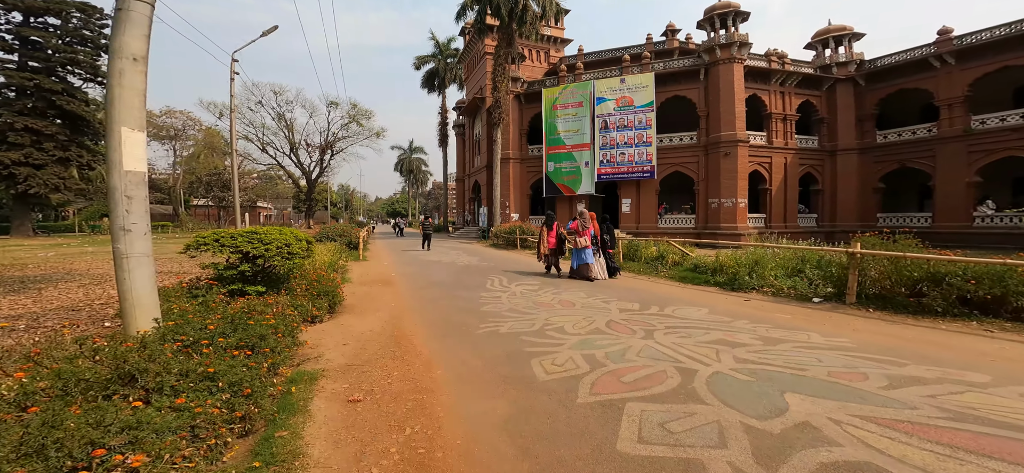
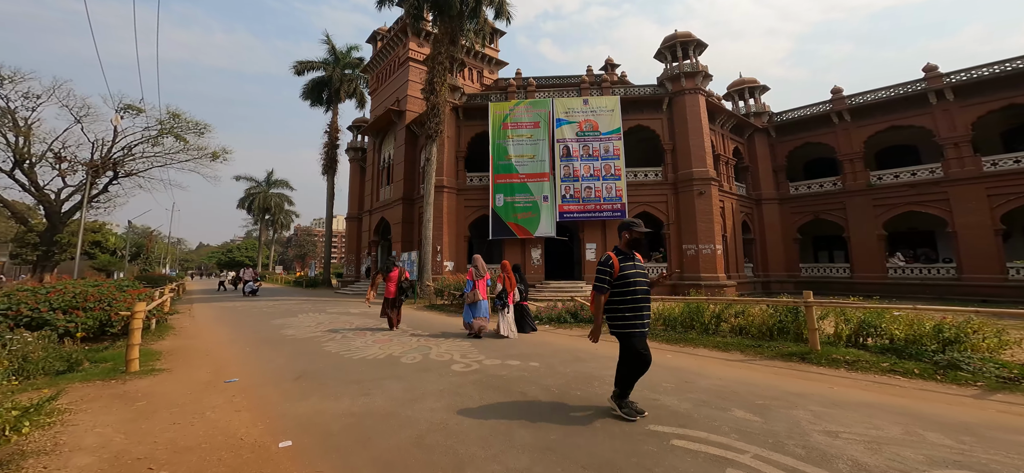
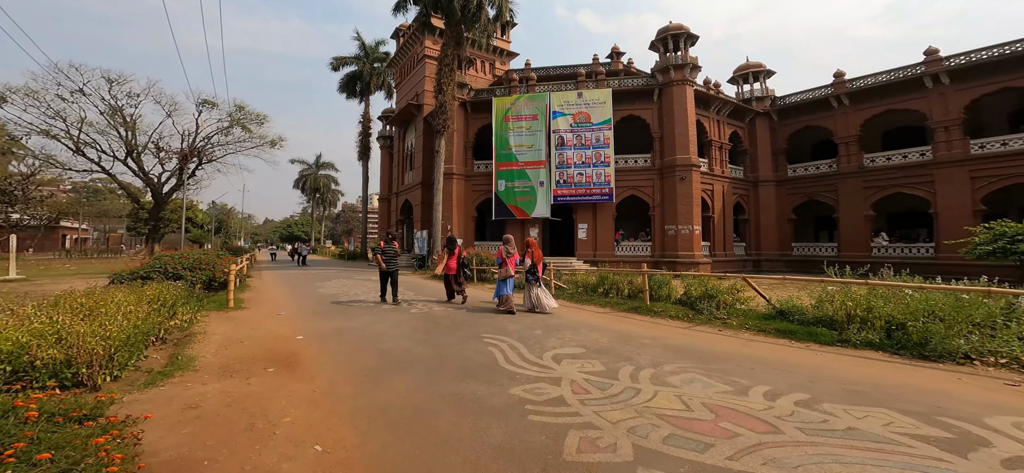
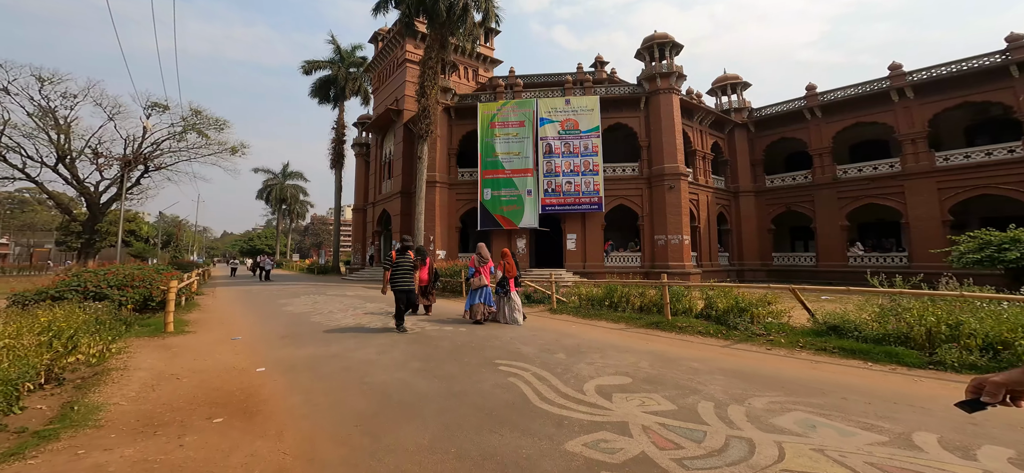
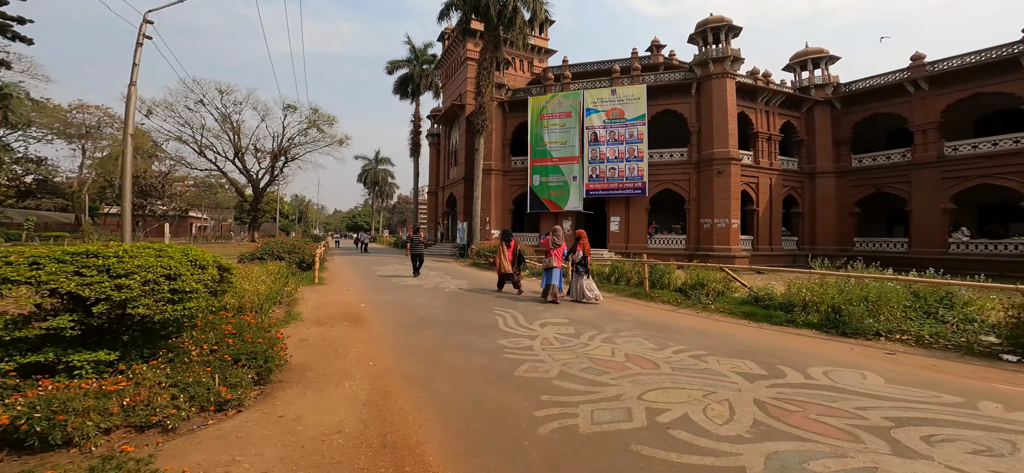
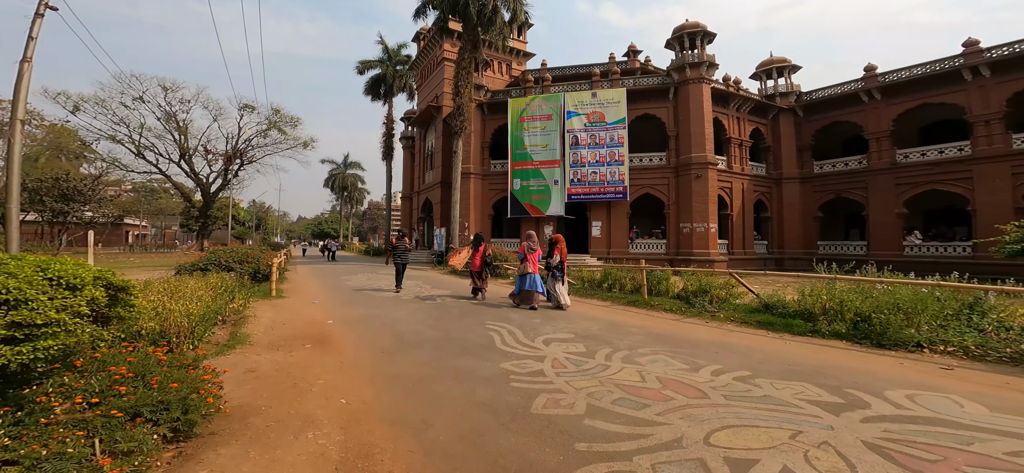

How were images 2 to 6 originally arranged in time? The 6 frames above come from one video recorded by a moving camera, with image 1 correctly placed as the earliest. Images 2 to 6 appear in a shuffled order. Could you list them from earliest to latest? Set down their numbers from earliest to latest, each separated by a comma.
5, 6, 3, 4, 2
